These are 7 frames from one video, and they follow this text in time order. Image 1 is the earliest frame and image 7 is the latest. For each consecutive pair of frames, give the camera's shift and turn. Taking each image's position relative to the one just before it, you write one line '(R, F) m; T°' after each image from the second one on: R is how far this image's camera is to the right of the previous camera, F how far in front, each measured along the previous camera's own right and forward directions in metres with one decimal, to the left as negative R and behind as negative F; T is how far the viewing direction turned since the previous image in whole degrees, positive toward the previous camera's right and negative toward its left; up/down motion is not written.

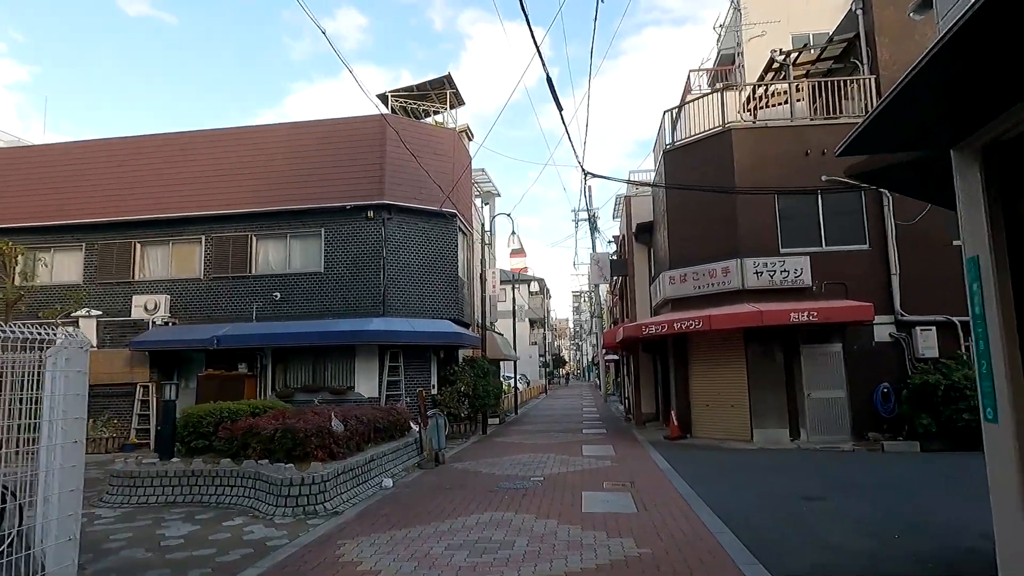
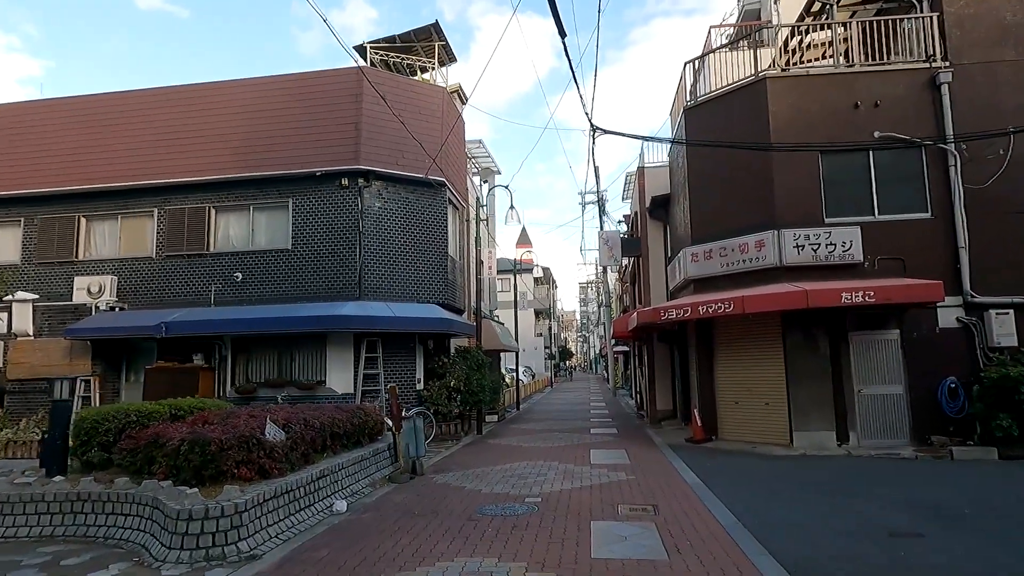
(+0.2, +2.2) m; -1°
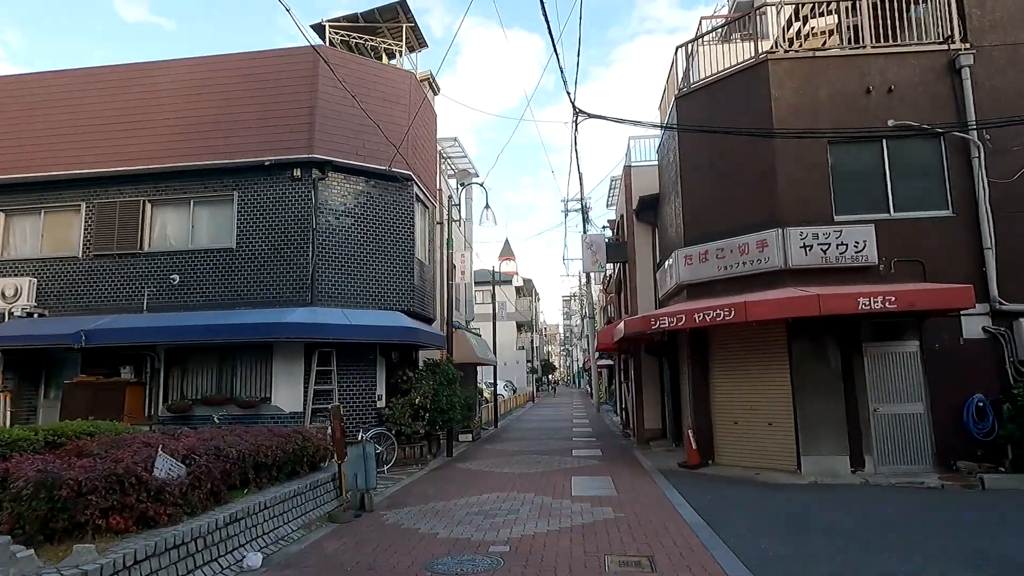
(+0.2, +1.5) m; +1°
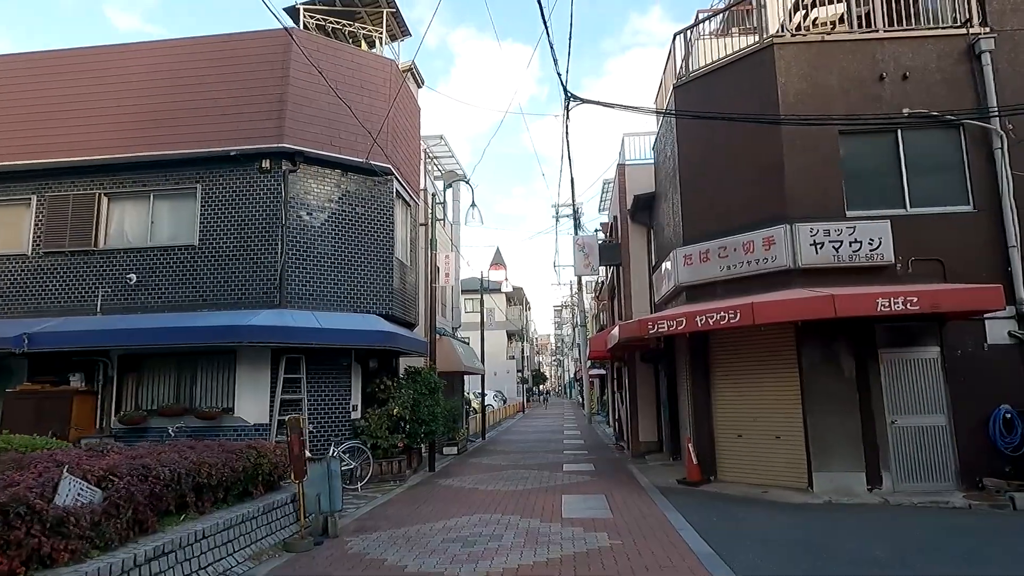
(+0.1, +0.9) m; +1°
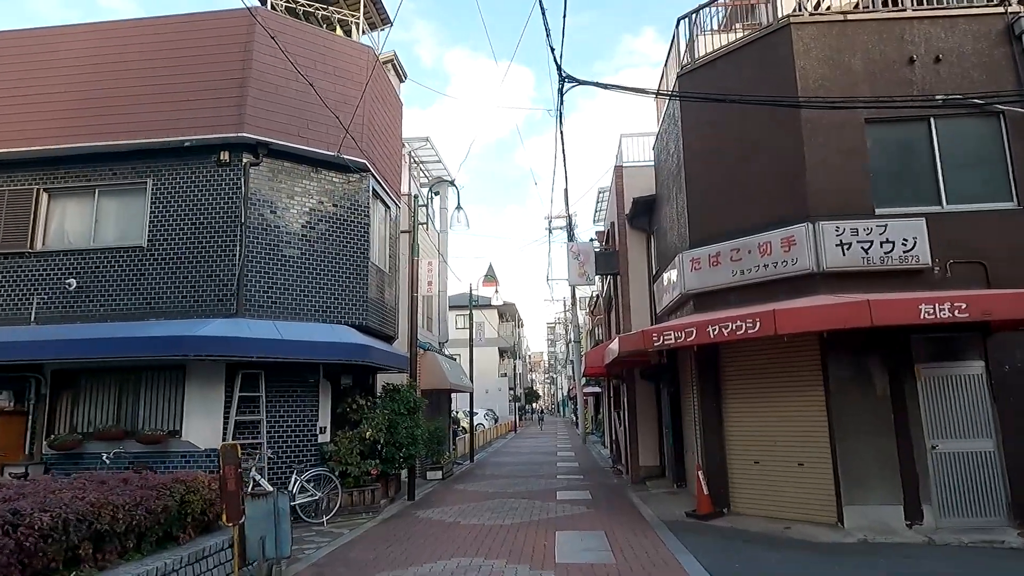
(+0.1, +1.2) m; +1°
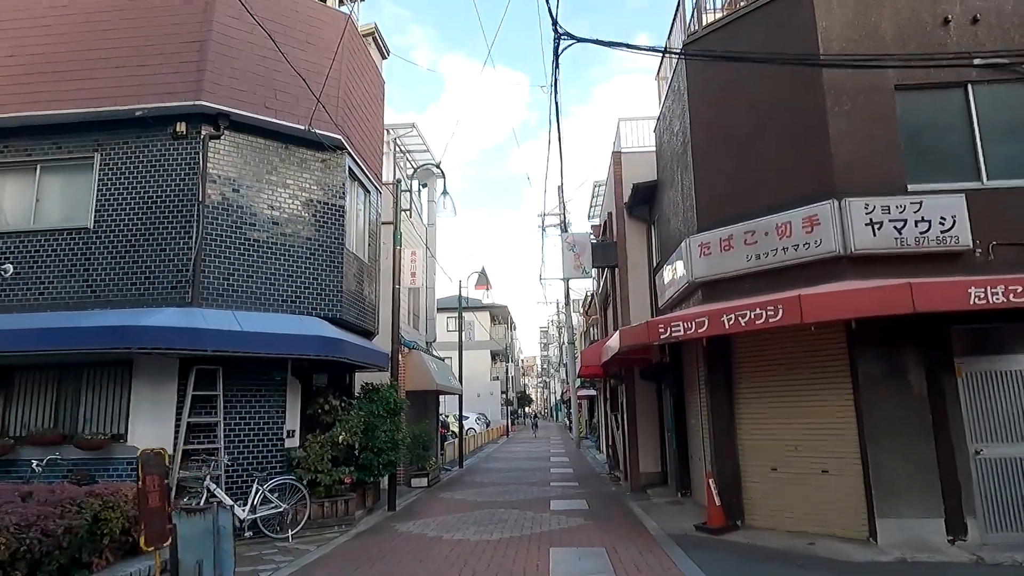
(+0.1, +1.1) m; +1°
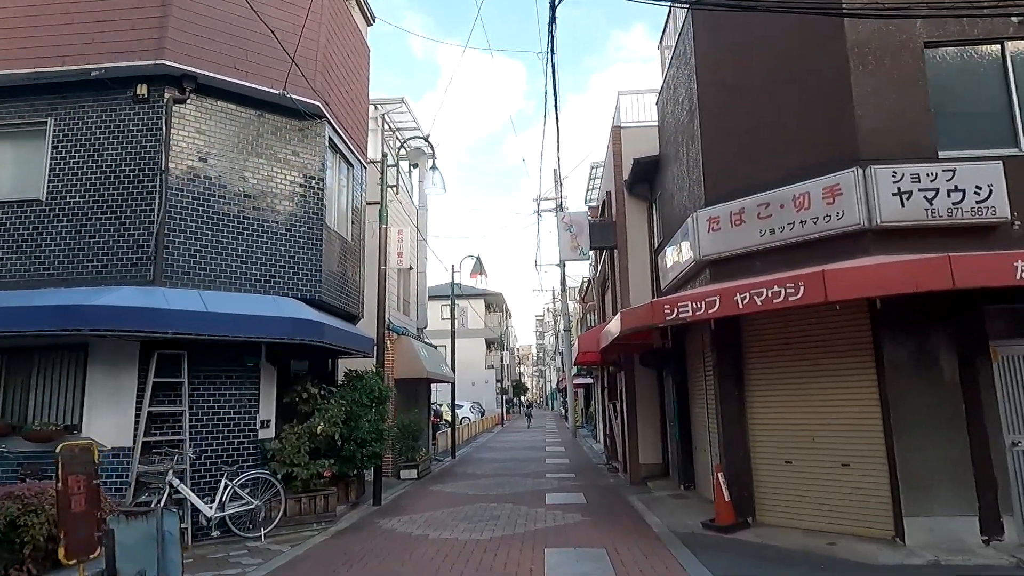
(0.0, +0.7) m; 0°
